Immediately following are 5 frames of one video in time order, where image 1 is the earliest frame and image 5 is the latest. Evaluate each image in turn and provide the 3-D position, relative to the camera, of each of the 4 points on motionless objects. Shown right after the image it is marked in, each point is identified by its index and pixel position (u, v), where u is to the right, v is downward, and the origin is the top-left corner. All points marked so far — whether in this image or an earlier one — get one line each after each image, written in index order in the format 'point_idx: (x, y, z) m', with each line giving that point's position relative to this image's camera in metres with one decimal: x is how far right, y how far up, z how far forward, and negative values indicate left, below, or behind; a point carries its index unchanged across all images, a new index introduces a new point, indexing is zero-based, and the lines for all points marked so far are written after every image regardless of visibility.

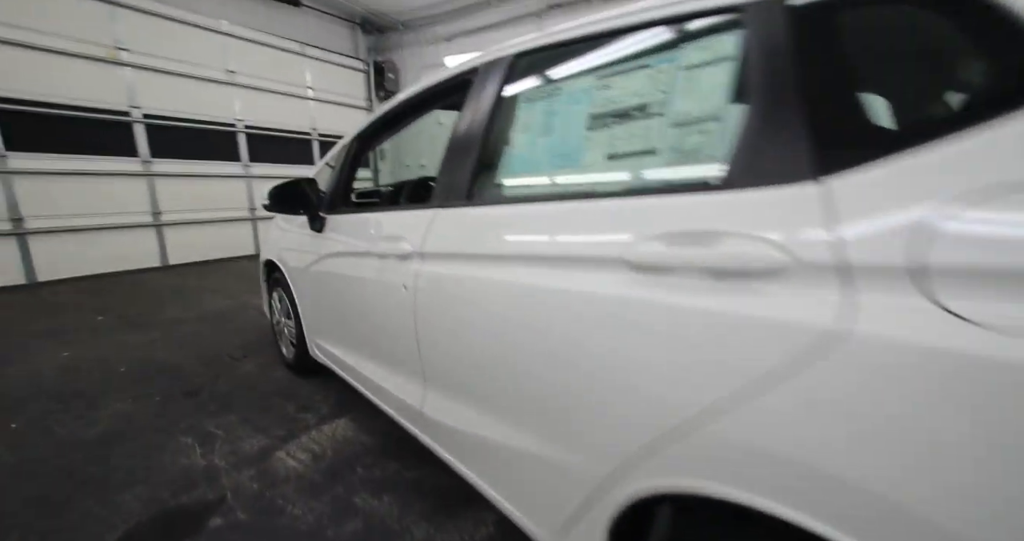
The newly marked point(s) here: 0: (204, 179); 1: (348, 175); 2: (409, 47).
0: (-4.5, +1.3, +6.4) m
1: (-0.9, +0.5, +2.4) m
2: (-1.9, +4.3, +8.4) m
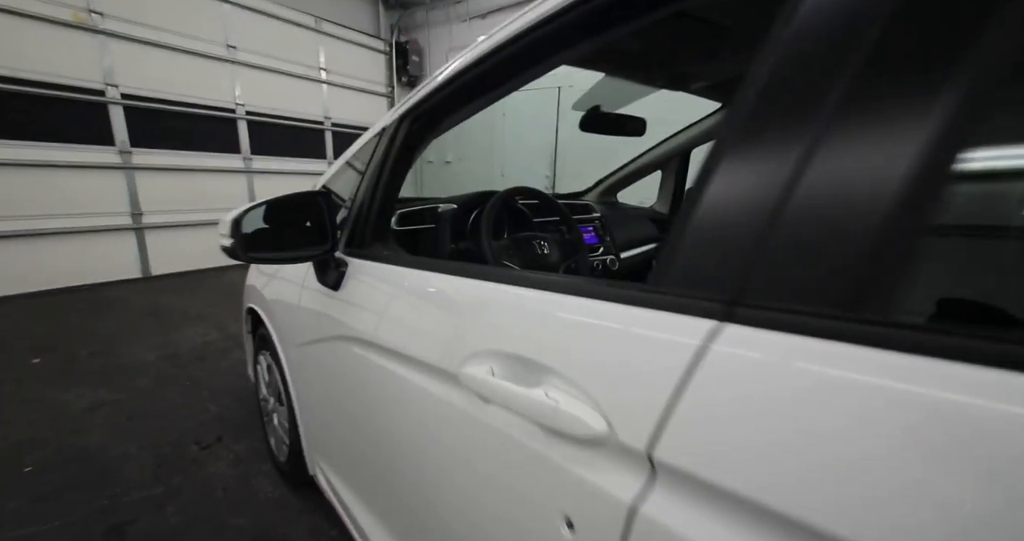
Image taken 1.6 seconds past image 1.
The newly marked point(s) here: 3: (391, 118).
0: (-3.9, +1.2, +5.4) m
1: (-0.4, +0.3, +1.4) m
2: (-1.2, +4.1, +7.3) m
3: (-0.4, +0.5, +1.4) m
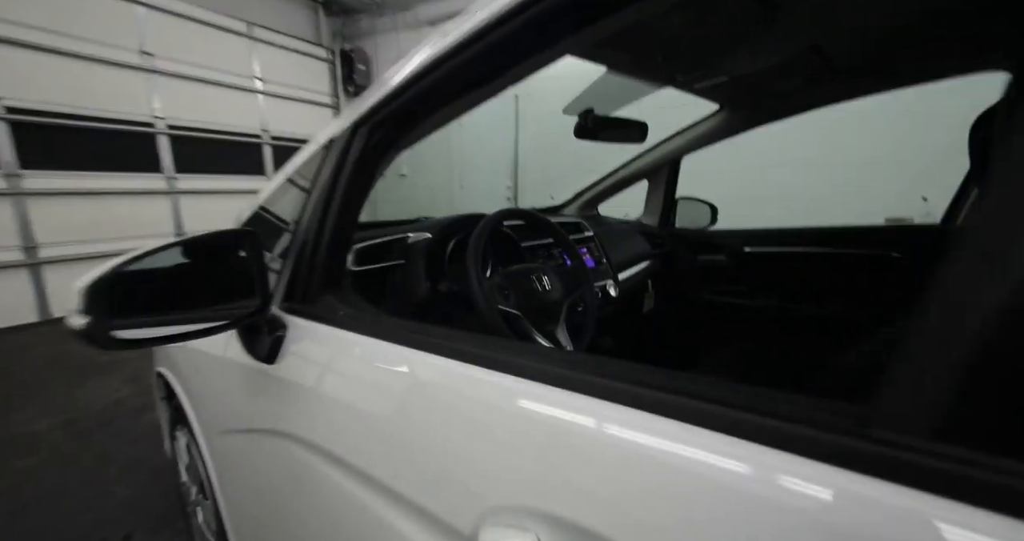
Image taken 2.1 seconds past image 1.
0: (-4.3, +0.8, +4.7) m
1: (-0.4, +0.1, +1.0) m
2: (-2.0, +3.7, +6.9) m
3: (-0.4, +0.3, +1.0) m
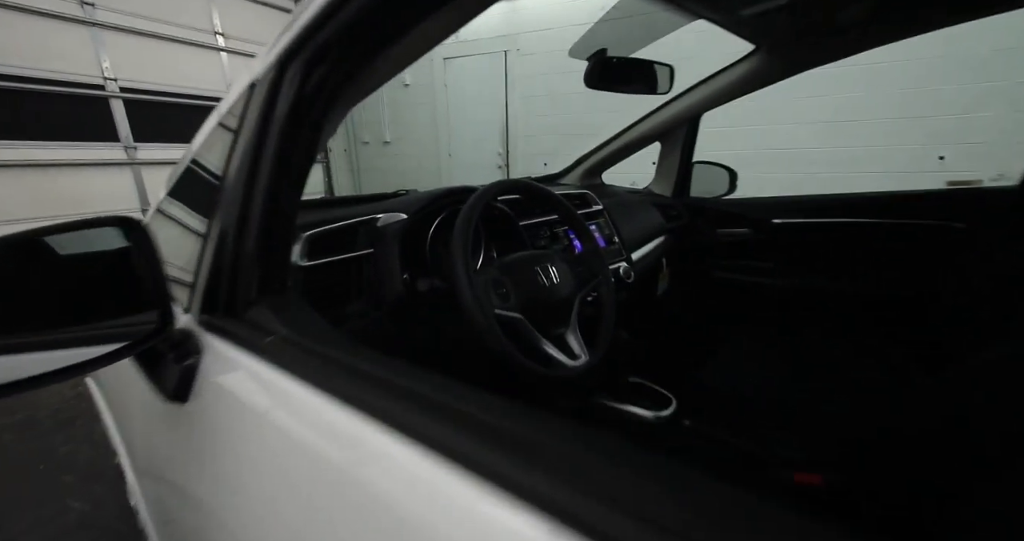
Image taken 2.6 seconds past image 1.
0: (-4.4, +1.0, +4.3) m
1: (-0.4, +0.1, +0.7) m
2: (-2.2, +4.1, +6.3) m
3: (-0.4, +0.3, +0.7) m
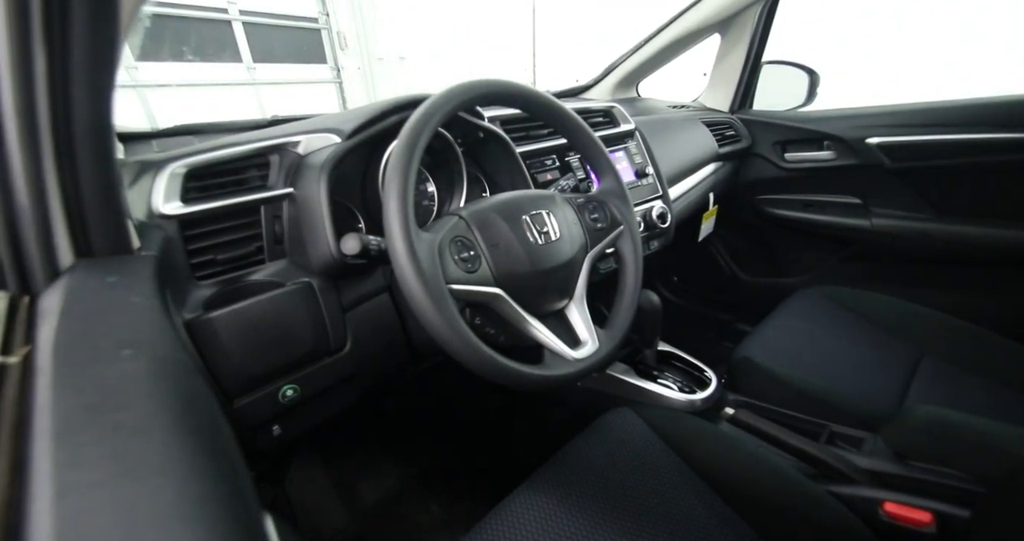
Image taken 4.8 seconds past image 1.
0: (-4.2, +1.6, +4.1) m
1: (-0.4, +0.2, +0.4) m
2: (-1.8, +5.0, +5.4) m
3: (-0.5, +0.4, +0.4) m
